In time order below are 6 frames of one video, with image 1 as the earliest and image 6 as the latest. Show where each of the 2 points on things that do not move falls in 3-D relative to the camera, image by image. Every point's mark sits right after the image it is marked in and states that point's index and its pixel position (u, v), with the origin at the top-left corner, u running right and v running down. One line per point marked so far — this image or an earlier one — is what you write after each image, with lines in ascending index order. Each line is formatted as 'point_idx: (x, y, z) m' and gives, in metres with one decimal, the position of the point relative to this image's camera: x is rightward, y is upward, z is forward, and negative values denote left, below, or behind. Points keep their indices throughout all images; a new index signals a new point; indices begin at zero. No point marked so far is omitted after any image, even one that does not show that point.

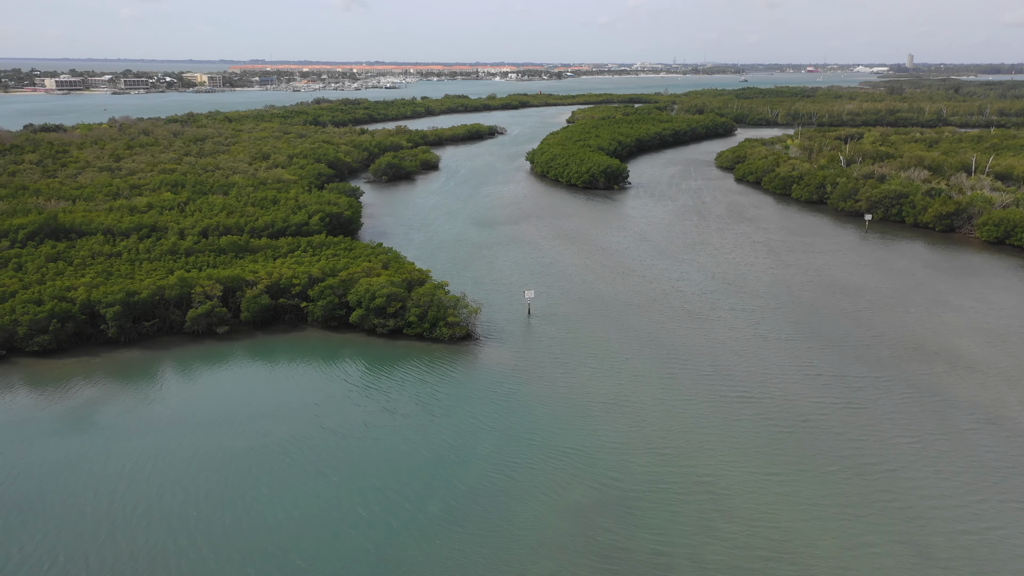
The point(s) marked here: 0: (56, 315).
0: (-11.3, -0.7, +19.7) m
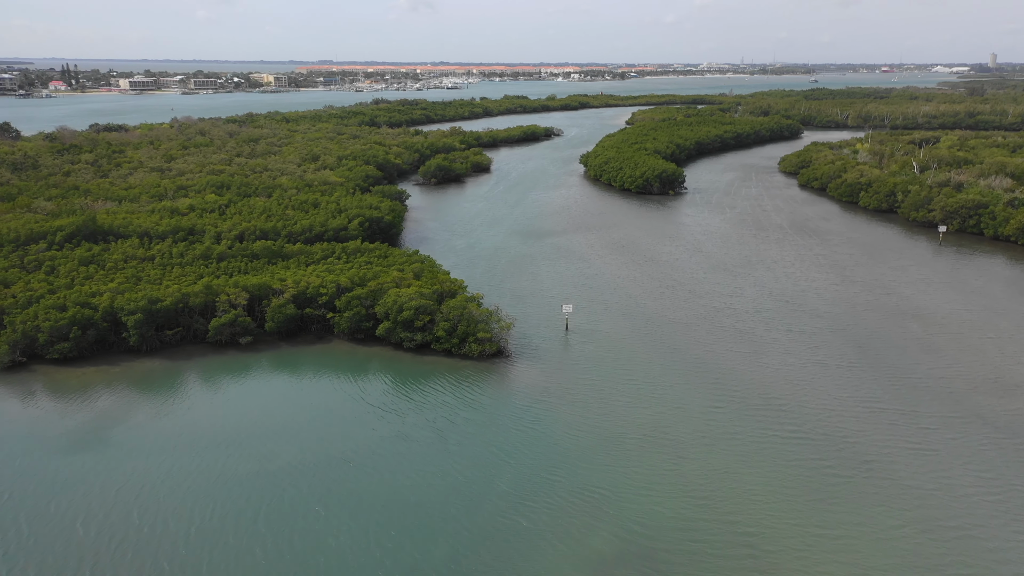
0: (-10.6, -0.8, +19.3) m
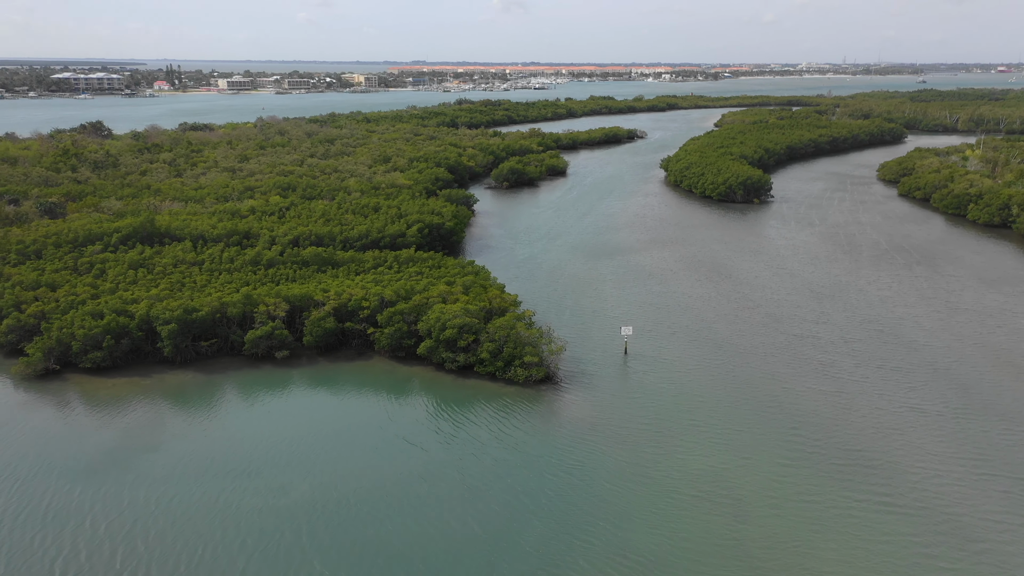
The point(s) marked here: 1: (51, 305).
0: (-9.4, -1.0, +18.7) m
1: (-11.4, -0.4, +19.7) m
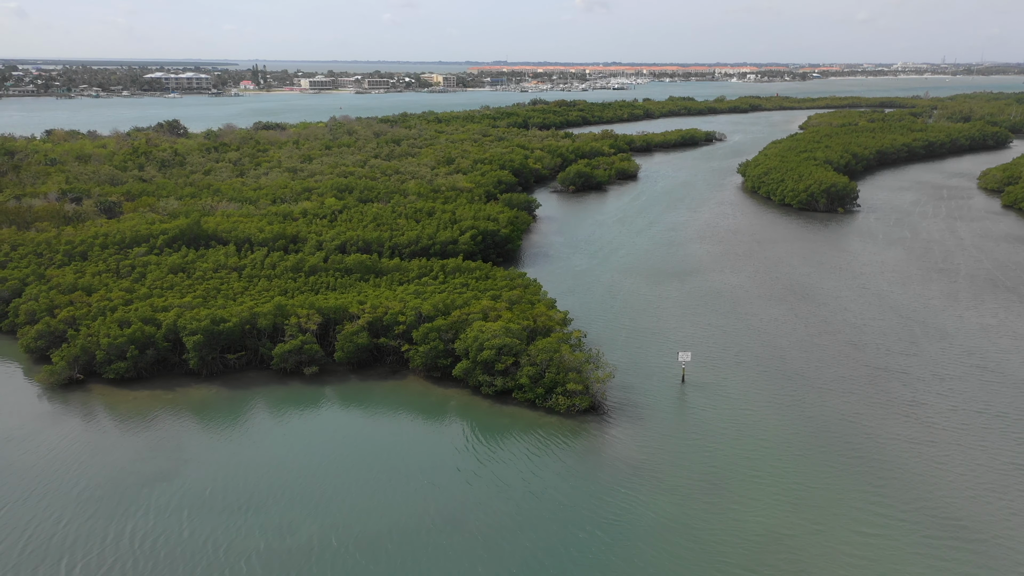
0: (-8.4, -1.2, +17.9) m
1: (-10.3, -0.5, +19.1) m
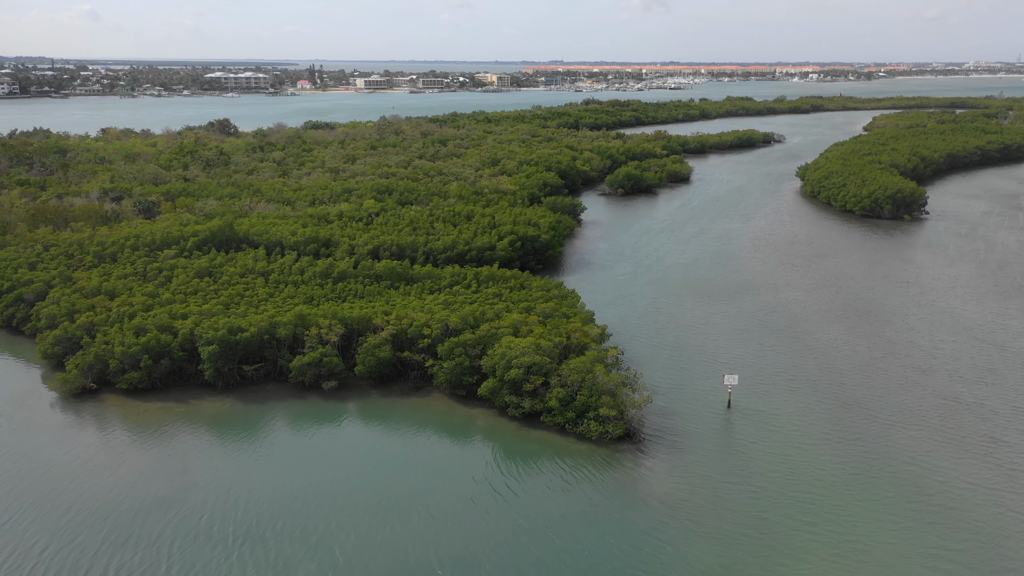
0: (-7.8, -1.3, +17.2) m
1: (-9.6, -0.7, +18.5) m
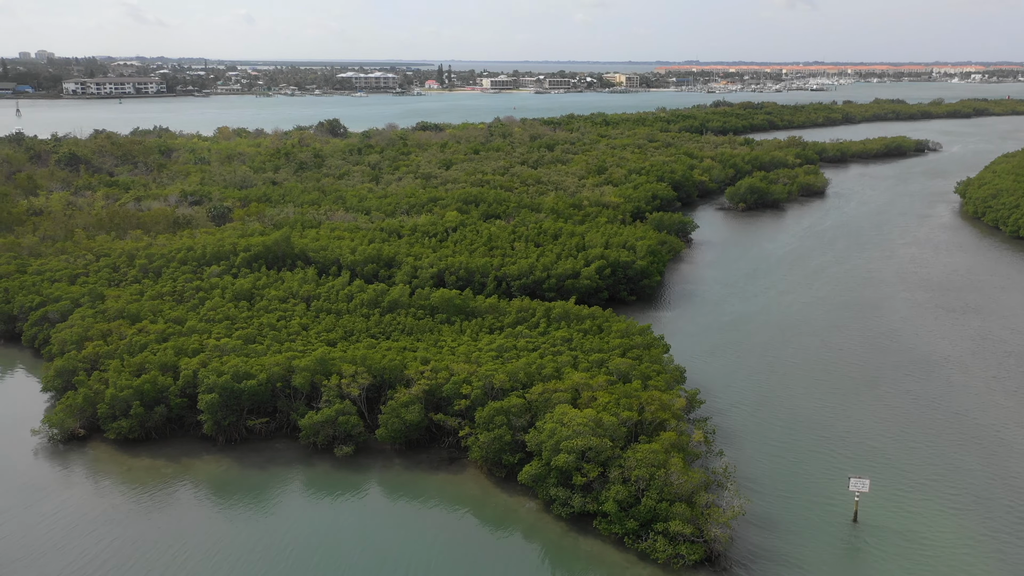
0: (-6.7, -1.9, +14.7) m
1: (-8.3, -1.2, +16.3) m
